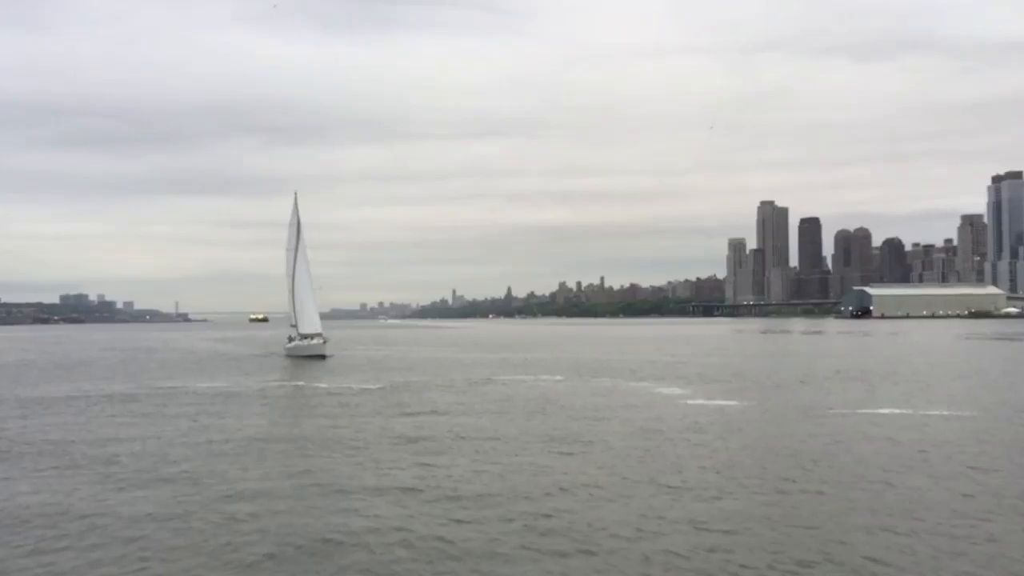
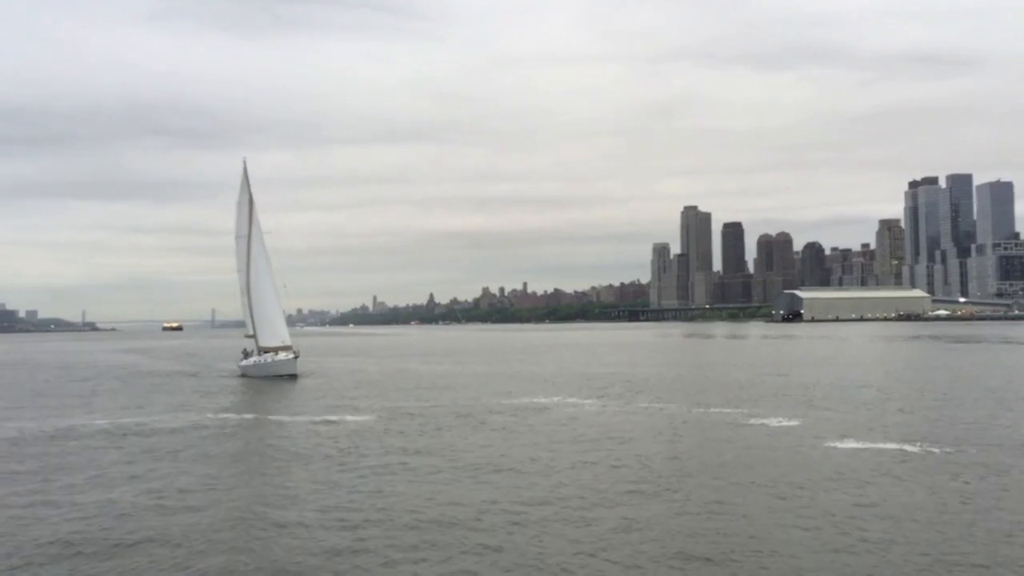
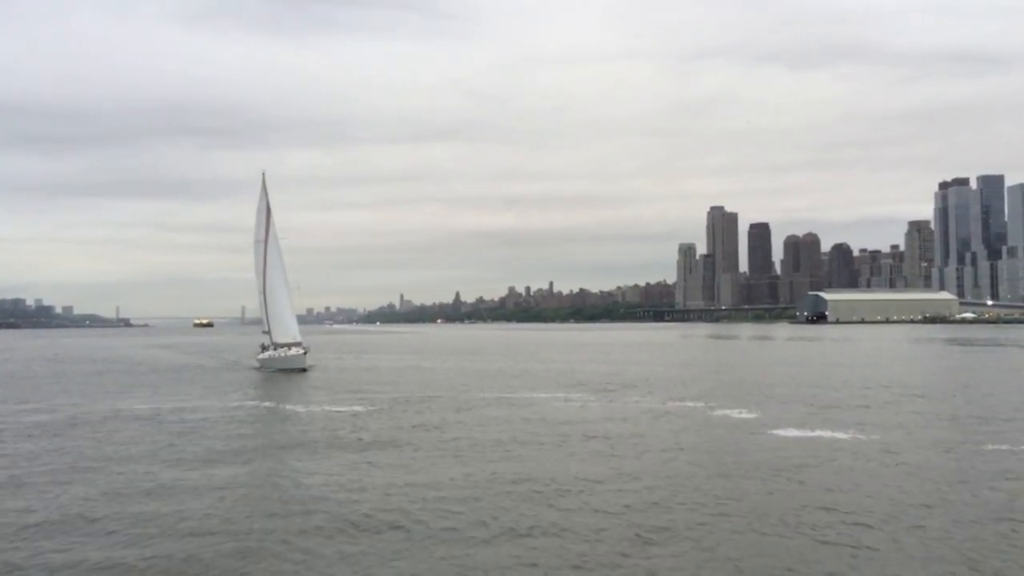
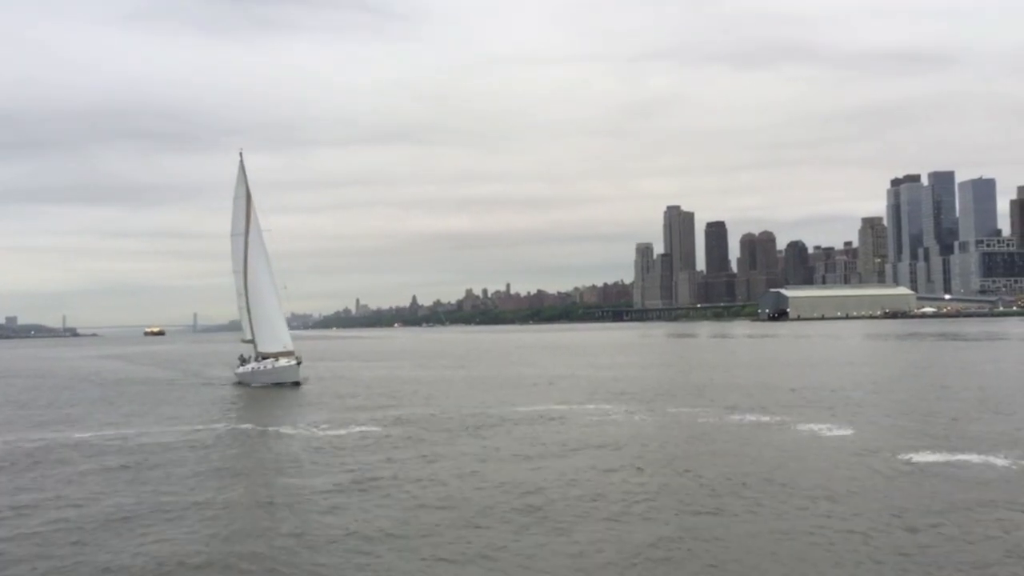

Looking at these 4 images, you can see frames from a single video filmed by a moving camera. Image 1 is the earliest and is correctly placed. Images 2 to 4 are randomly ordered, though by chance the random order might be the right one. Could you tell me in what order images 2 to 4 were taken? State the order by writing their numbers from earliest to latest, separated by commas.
3, 2, 4
